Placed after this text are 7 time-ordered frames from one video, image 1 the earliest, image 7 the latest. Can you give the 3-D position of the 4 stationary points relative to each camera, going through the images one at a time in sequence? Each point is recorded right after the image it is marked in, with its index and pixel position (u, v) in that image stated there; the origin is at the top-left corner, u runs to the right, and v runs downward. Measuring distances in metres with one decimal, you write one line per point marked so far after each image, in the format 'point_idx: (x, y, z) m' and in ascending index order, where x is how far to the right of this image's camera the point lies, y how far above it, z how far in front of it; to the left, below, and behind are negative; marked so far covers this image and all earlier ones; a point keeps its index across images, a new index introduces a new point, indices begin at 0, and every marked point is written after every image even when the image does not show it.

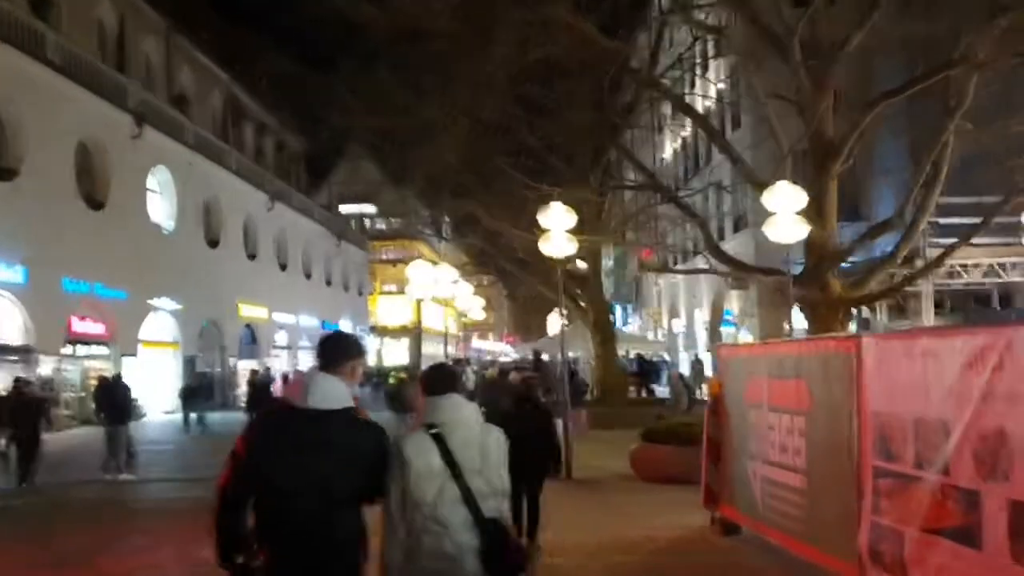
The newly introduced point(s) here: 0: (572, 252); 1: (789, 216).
0: (+0.8, +0.5, +15.5) m
1: (+3.5, +0.9, +14.1) m
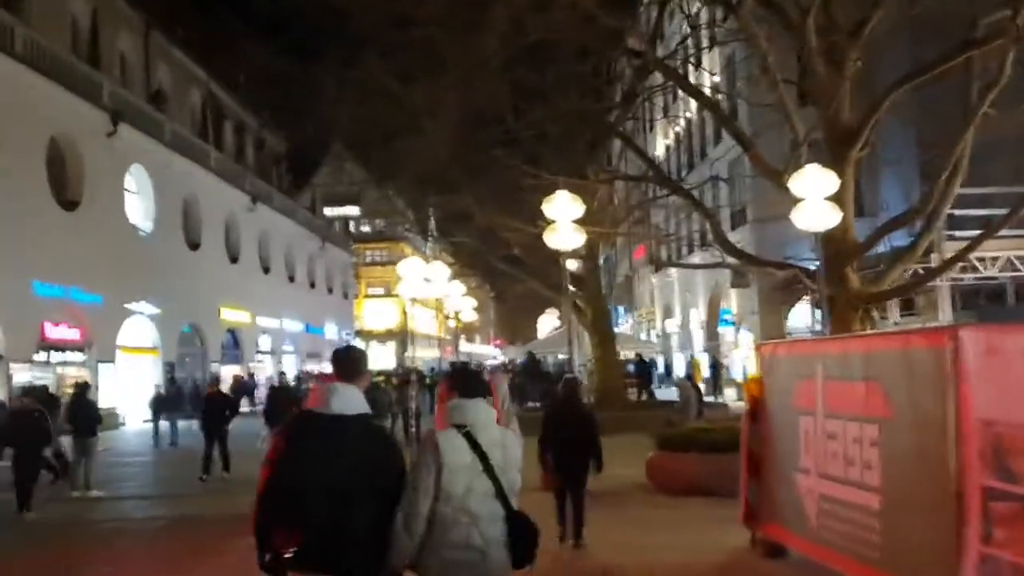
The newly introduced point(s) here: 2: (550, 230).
0: (+0.9, +0.6, +14.2) m
1: (+3.5, +1.0, +12.8) m
2: (+0.5, +0.7, +14.2) m
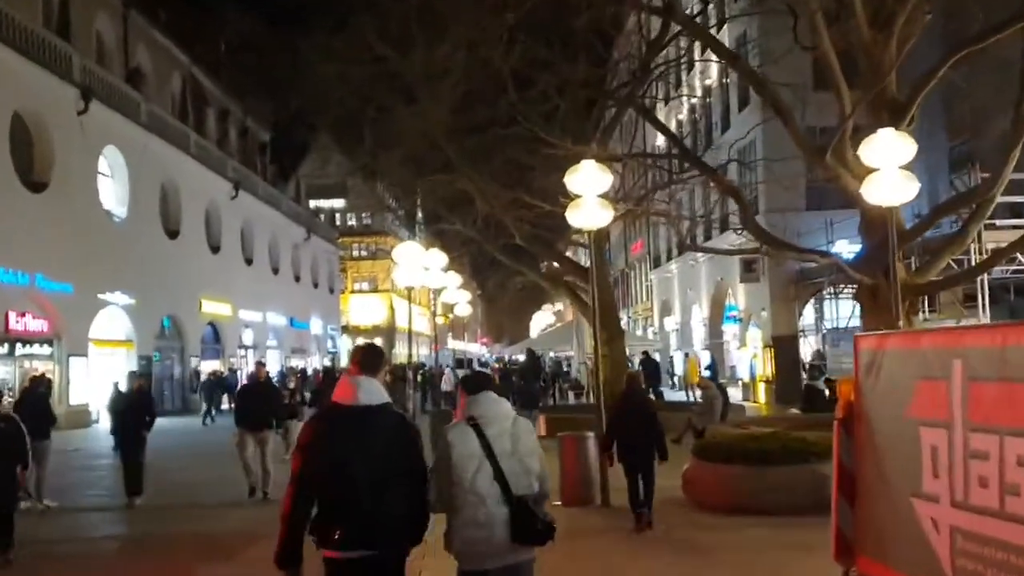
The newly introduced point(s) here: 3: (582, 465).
0: (+1.0, +0.7, +12.3) m
1: (+3.7, +1.1, +10.9) m
2: (+0.7, +0.9, +12.3) m
3: (+0.8, -2.0, +12.5) m
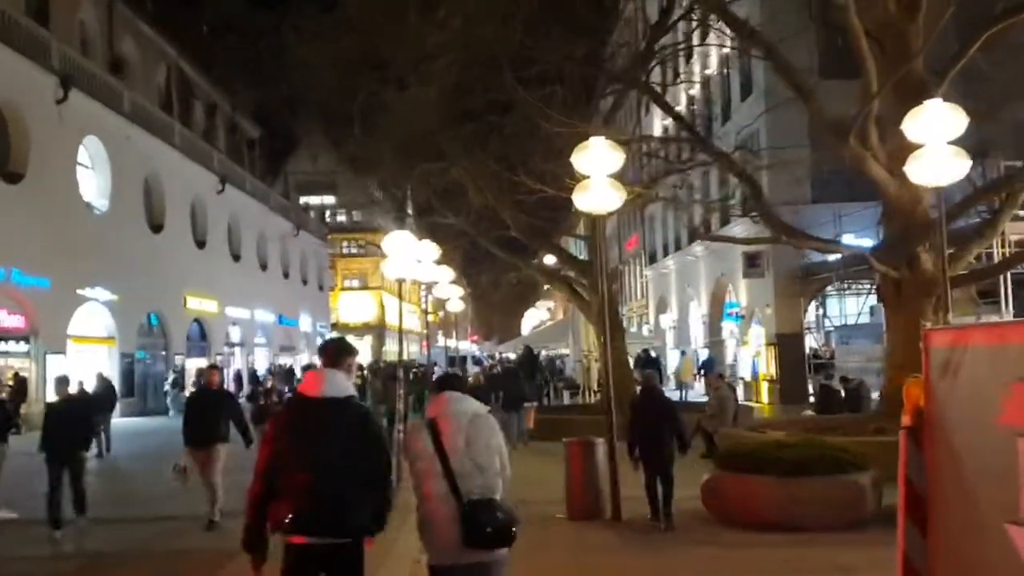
0: (+1.1, +0.8, +11.1) m
1: (+3.8, +1.2, +9.8) m
2: (+0.7, +1.0, +11.1) m
3: (+0.8, -1.9, +11.3) m
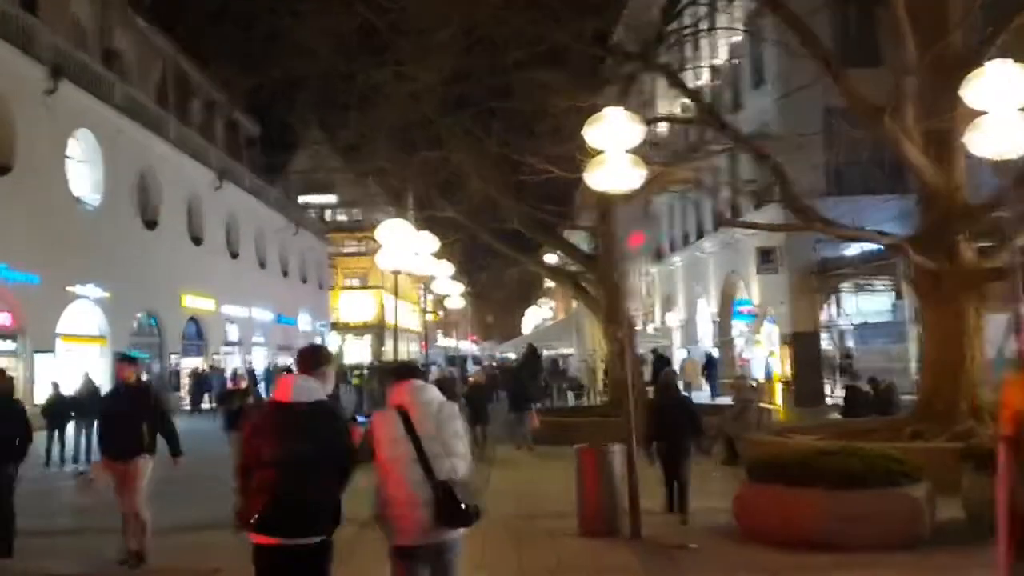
0: (+1.1, +0.9, +10.0) m
1: (+3.8, +1.3, +8.6) m
2: (+0.8, +1.1, +9.9) m
3: (+0.9, -1.8, +10.2) m
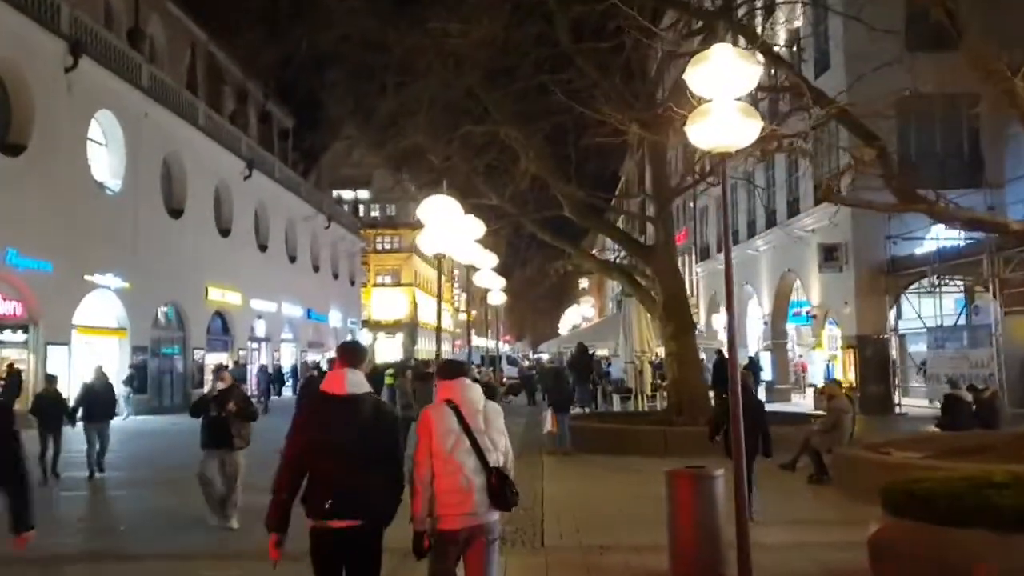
0: (+1.7, +1.0, +8.0) m
1: (+4.4, +1.4, +6.6) m
2: (+1.3, +1.2, +8.0) m
3: (+1.4, -1.7, +8.2) m
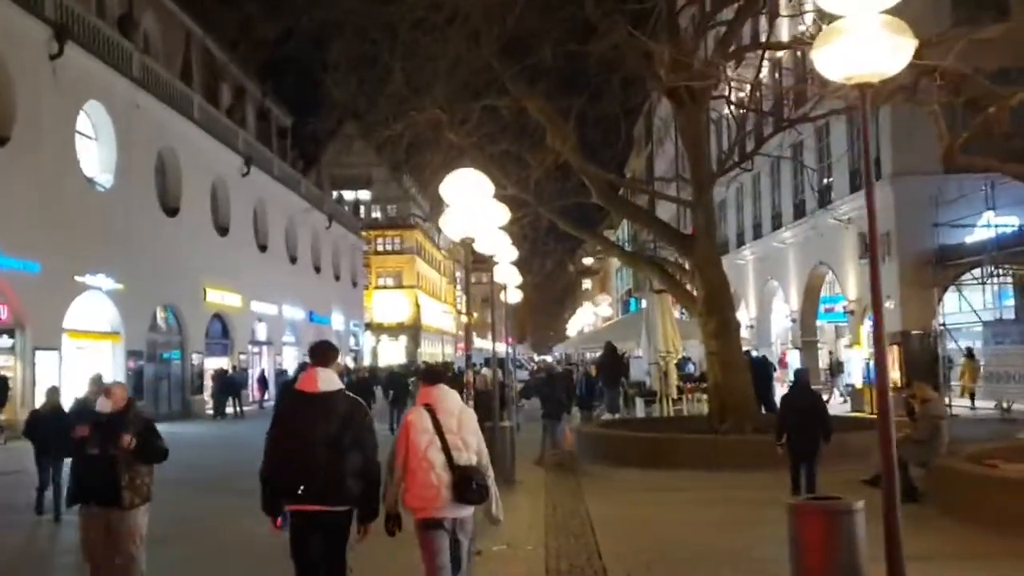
0: (+2.1, +1.2, +6.1) m
1: (+4.7, +1.6, +4.7) m
2: (+1.7, +1.4, +6.1) m
3: (+1.8, -1.5, +6.3) m
